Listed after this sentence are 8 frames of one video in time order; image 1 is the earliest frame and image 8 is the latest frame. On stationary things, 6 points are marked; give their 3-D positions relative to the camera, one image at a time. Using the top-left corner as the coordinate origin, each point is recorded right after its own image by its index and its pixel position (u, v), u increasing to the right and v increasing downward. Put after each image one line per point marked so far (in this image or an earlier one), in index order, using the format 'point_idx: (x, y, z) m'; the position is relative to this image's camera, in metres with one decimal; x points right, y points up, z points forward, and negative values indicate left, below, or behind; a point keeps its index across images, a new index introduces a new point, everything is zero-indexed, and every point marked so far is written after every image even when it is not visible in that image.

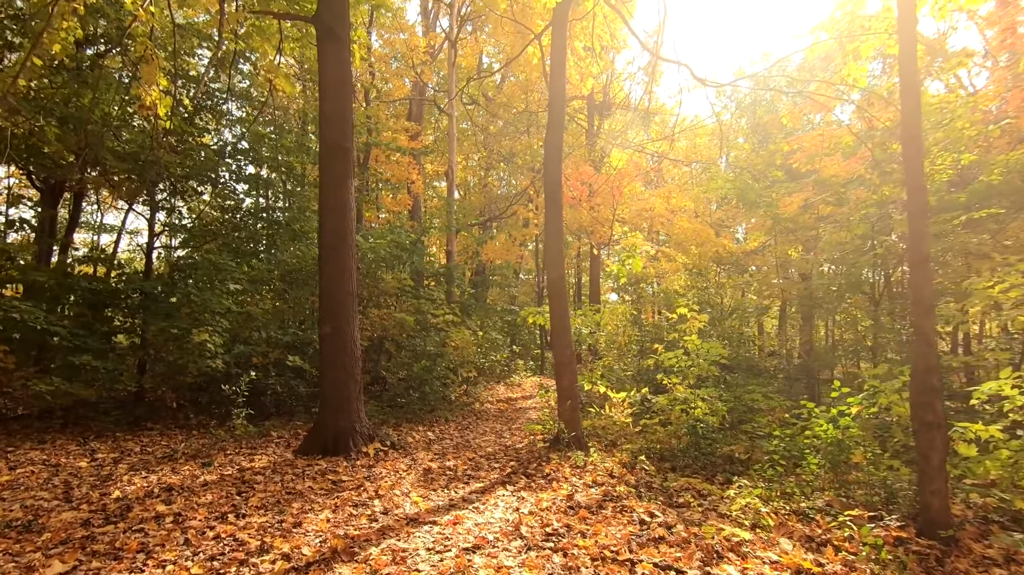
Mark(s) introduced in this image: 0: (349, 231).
0: (-1.9, +0.6, +6.3) m
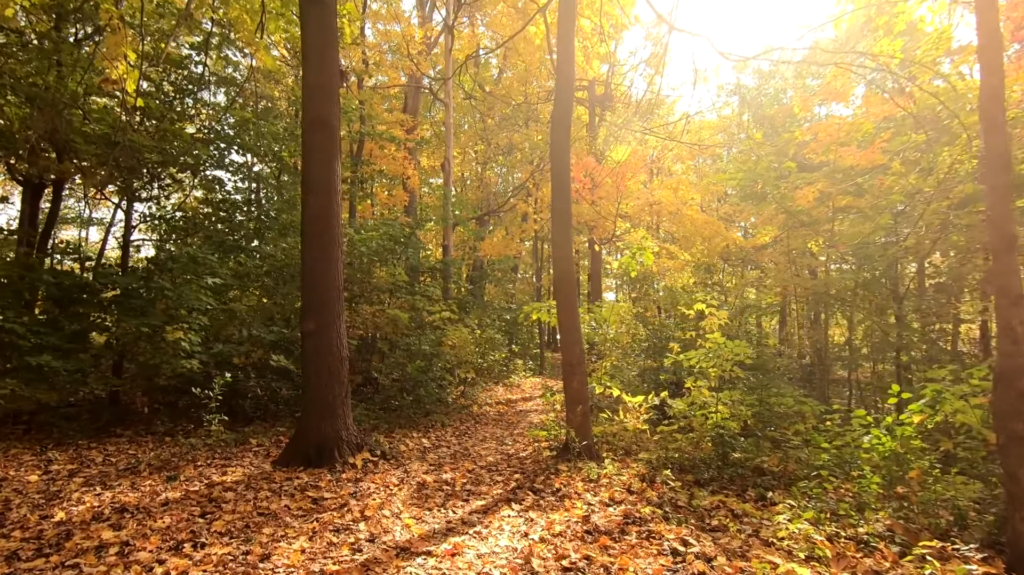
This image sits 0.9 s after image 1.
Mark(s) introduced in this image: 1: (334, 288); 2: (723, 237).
0: (-1.8, +0.7, +5.7) m
1: (-1.8, 0.0, +5.6) m
2: (+4.4, +1.1, +11.4) m
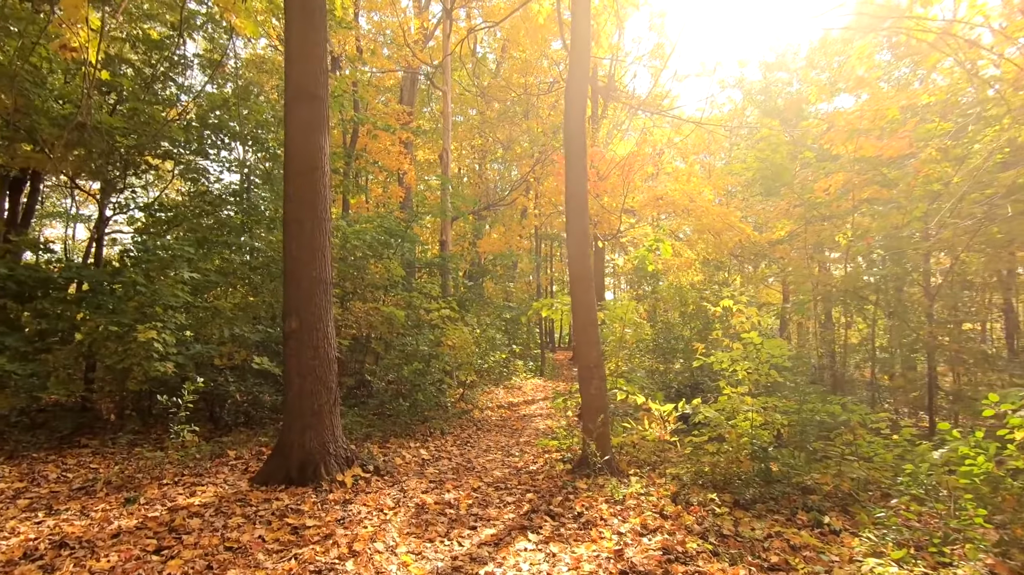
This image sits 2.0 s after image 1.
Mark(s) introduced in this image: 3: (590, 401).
0: (-1.7, +0.8, +5.0) m
1: (-1.7, +0.1, +4.9) m
2: (+4.5, +1.1, +10.8) m
3: (+0.7, -1.1, +5.2) m
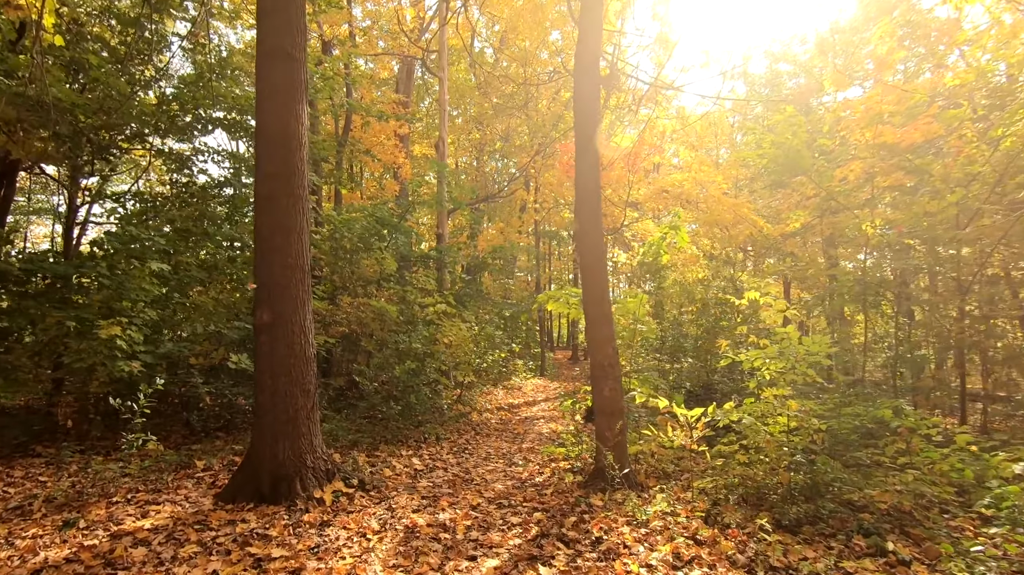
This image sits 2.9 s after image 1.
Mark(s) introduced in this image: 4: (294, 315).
0: (-1.7, +0.9, +4.4) m
1: (-1.7, +0.2, +4.3) m
2: (+4.5, +1.2, +10.2) m
3: (+0.8, -1.0, +4.6) m
4: (-1.7, -0.2, +4.2) m
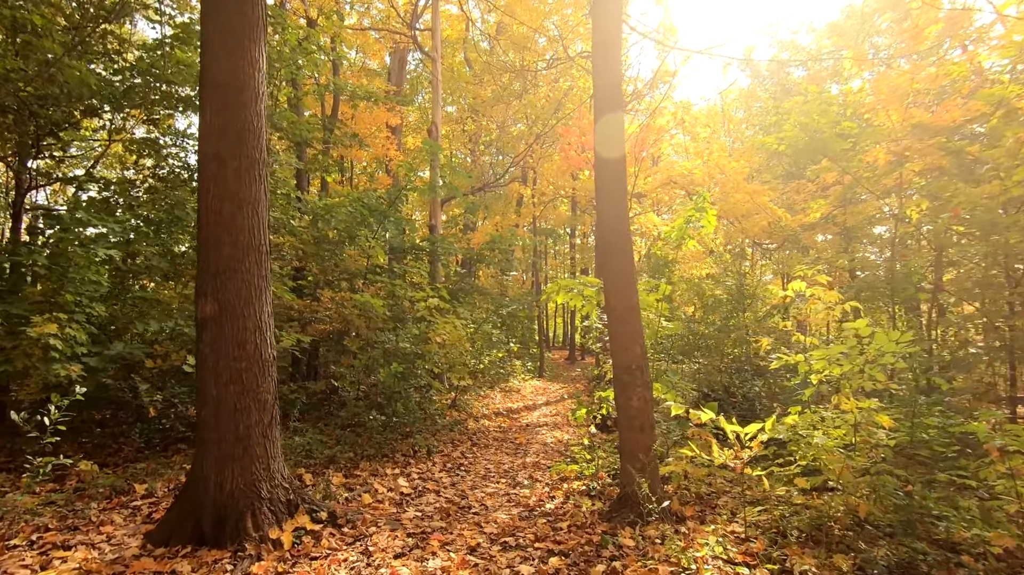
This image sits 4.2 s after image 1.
0: (-1.7, +1.0, +3.5) m
1: (-1.6, +0.3, +3.4) m
2: (+4.5, +1.3, +9.4) m
3: (+0.8, -0.9, +3.7) m
4: (-1.6, -0.1, +3.4) m
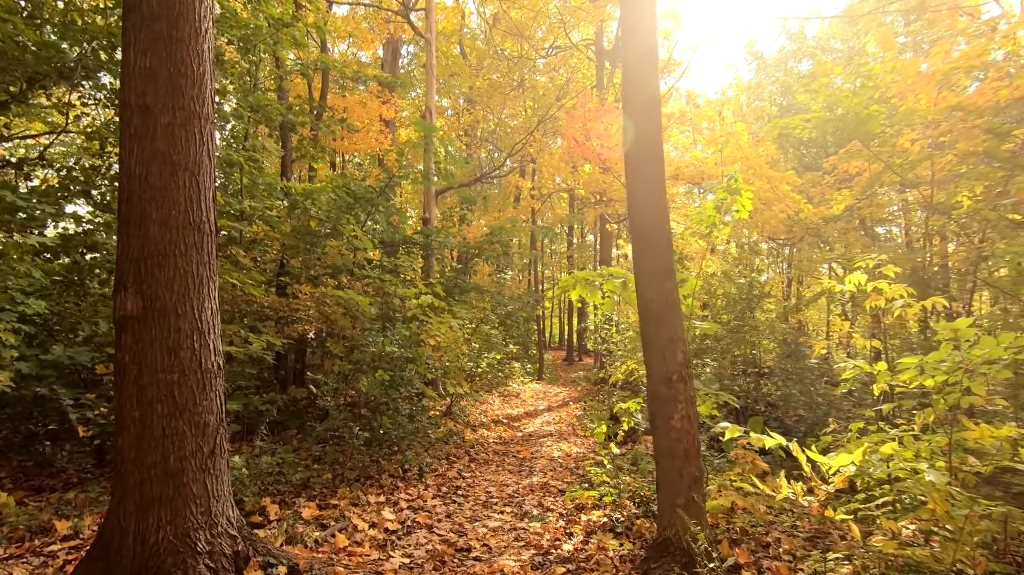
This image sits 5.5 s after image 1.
0: (-1.6, +1.0, +2.8) m
1: (-1.6, +0.3, +2.7) m
2: (+4.5, +1.4, +8.7) m
3: (+0.9, -0.8, +3.0) m
4: (-1.6, -0.1, +2.6) m
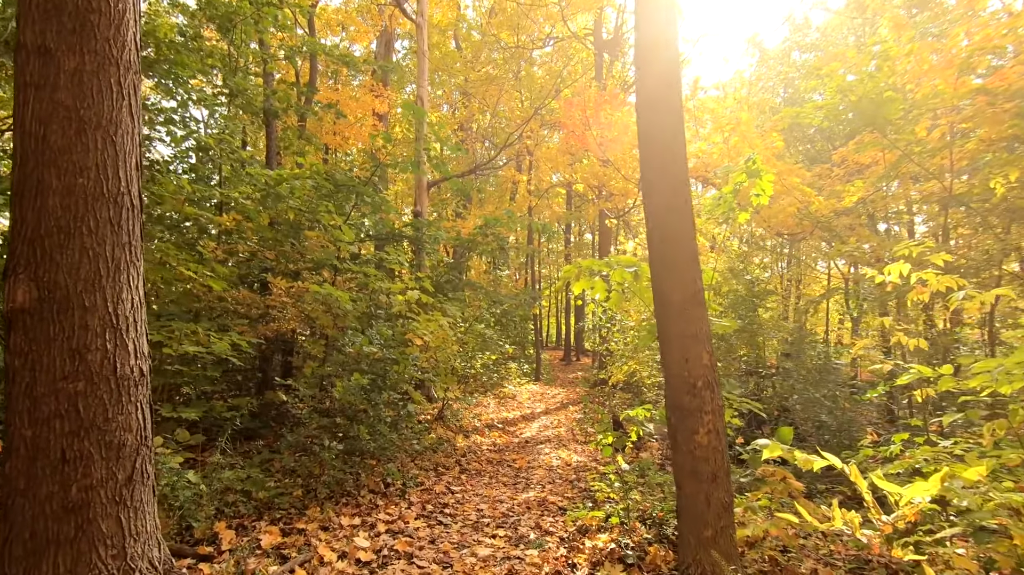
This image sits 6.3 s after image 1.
0: (-1.6, +1.1, +2.2) m
1: (-1.6, +0.4, +2.2) m
2: (+4.4, +1.4, +8.2) m
3: (+0.8, -0.8, +2.5) m
4: (-1.6, 0.0, +2.1) m
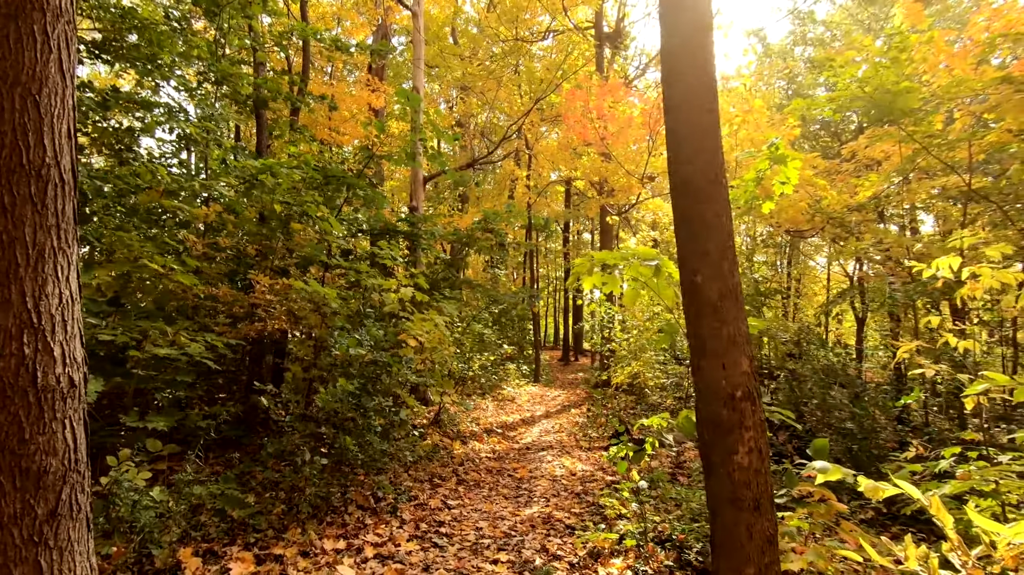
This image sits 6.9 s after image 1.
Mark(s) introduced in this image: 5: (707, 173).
0: (-1.6, +1.1, +1.8) m
1: (-1.6, +0.4, +1.8) m
2: (+4.4, +1.5, +7.9) m
3: (+0.9, -0.8, +2.1) m
4: (-1.6, 0.0, +1.7) m
5: (+0.8, +0.6, +2.3) m
